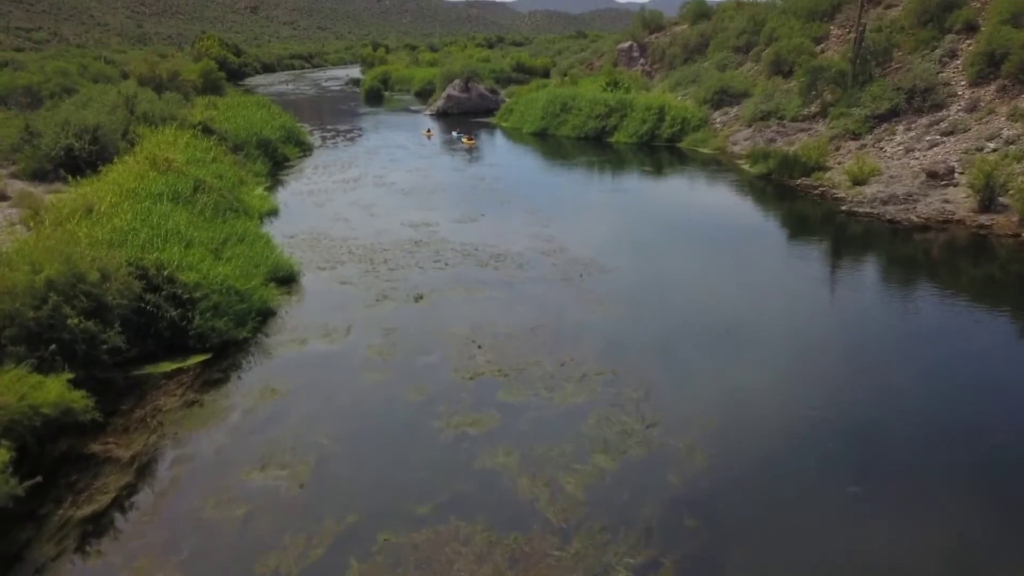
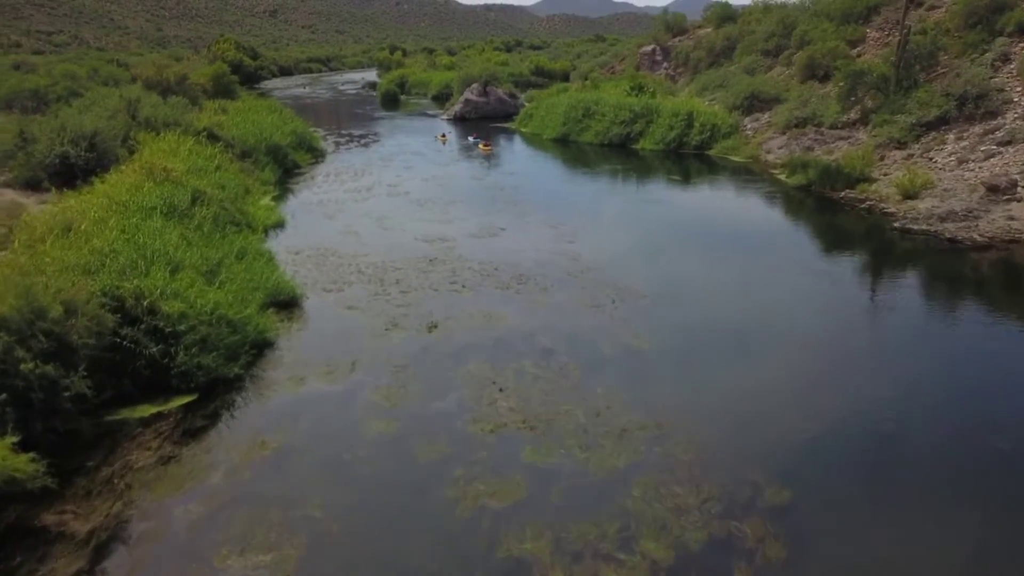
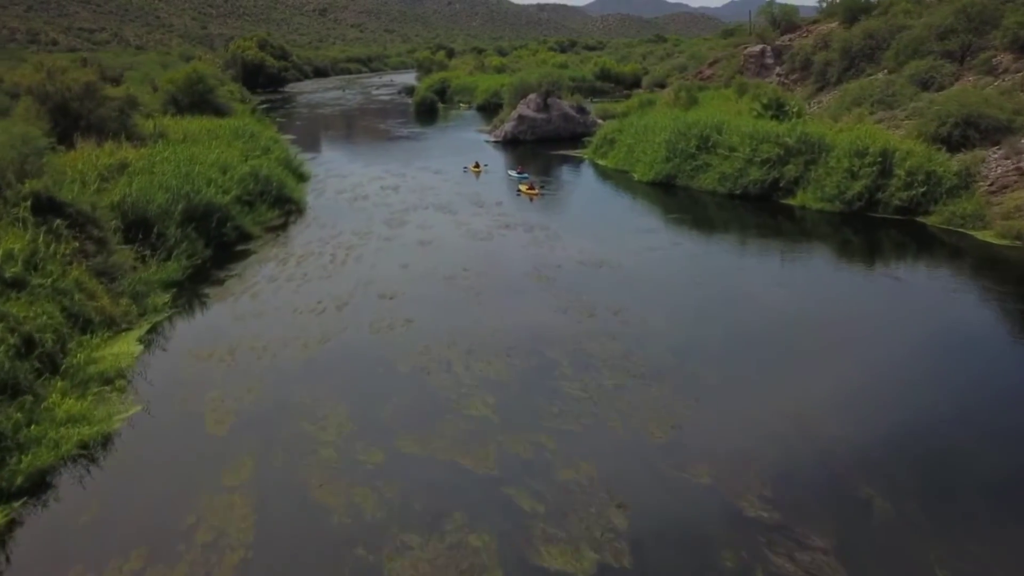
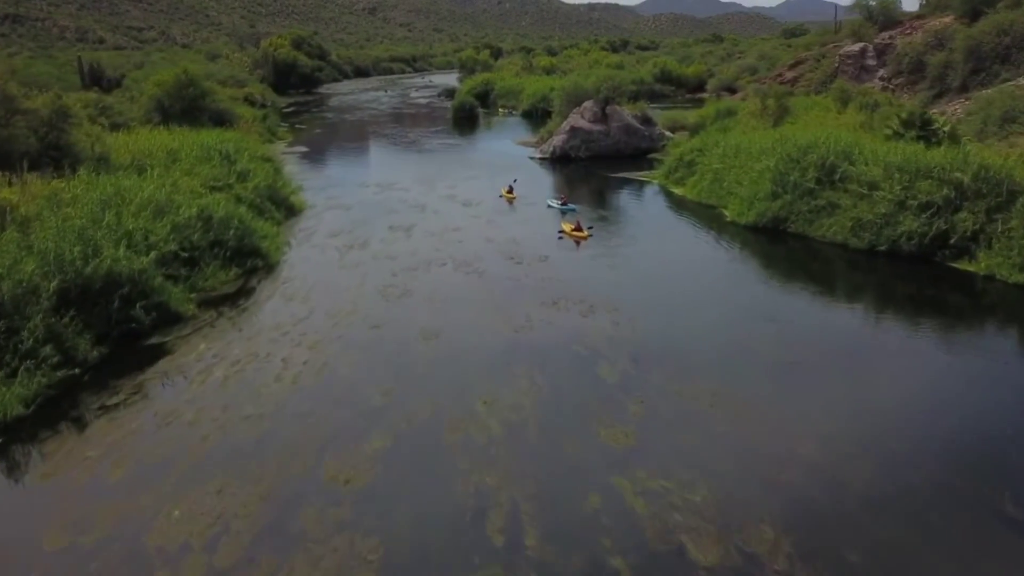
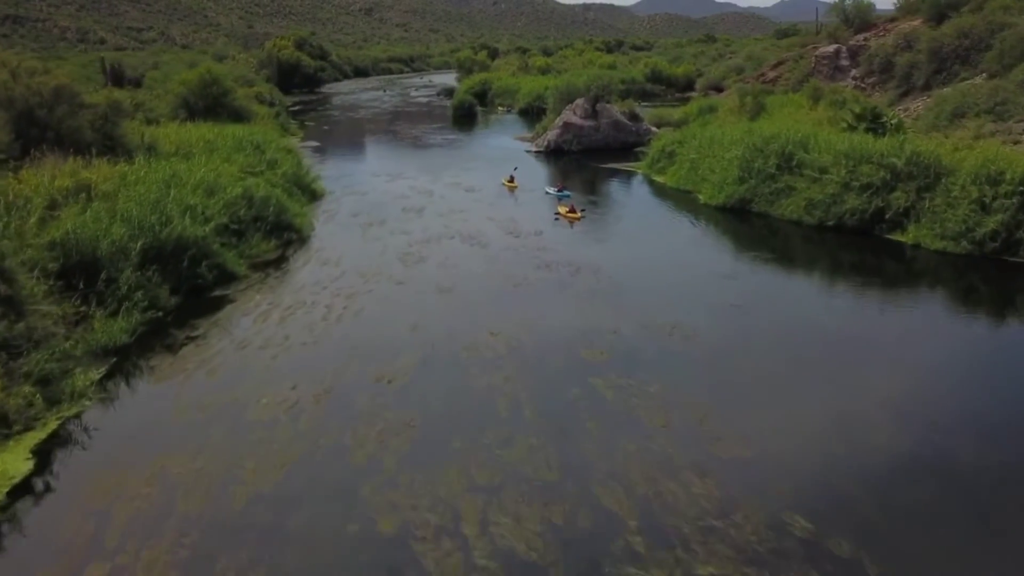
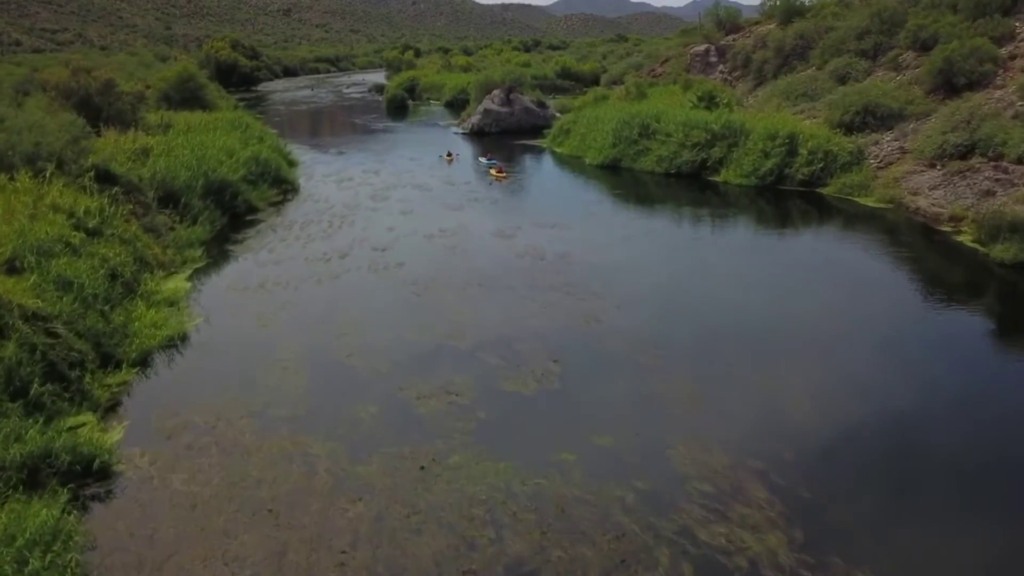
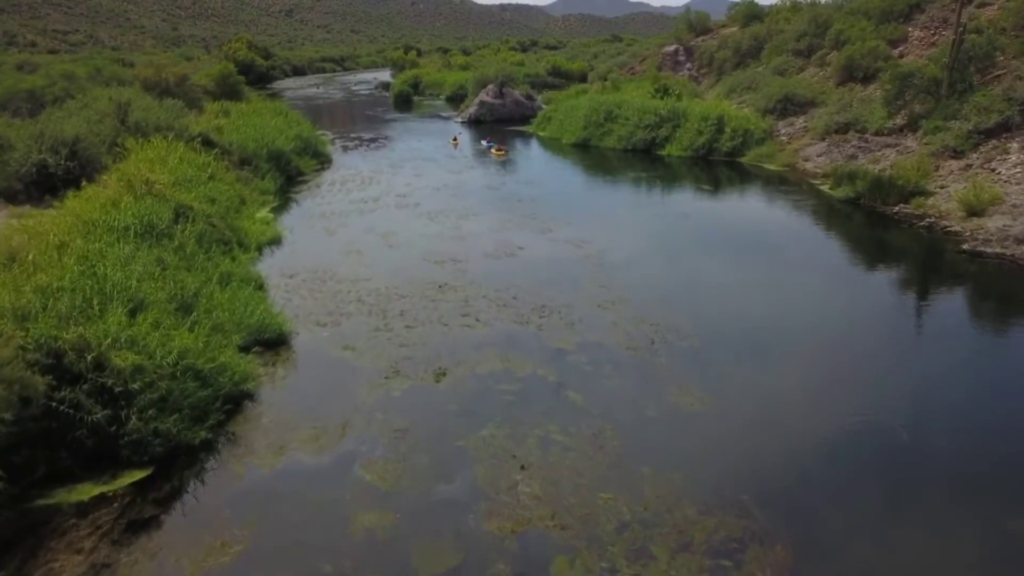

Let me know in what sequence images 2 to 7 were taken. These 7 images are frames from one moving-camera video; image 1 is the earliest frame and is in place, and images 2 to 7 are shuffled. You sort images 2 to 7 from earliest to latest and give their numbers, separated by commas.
2, 7, 6, 3, 5, 4
